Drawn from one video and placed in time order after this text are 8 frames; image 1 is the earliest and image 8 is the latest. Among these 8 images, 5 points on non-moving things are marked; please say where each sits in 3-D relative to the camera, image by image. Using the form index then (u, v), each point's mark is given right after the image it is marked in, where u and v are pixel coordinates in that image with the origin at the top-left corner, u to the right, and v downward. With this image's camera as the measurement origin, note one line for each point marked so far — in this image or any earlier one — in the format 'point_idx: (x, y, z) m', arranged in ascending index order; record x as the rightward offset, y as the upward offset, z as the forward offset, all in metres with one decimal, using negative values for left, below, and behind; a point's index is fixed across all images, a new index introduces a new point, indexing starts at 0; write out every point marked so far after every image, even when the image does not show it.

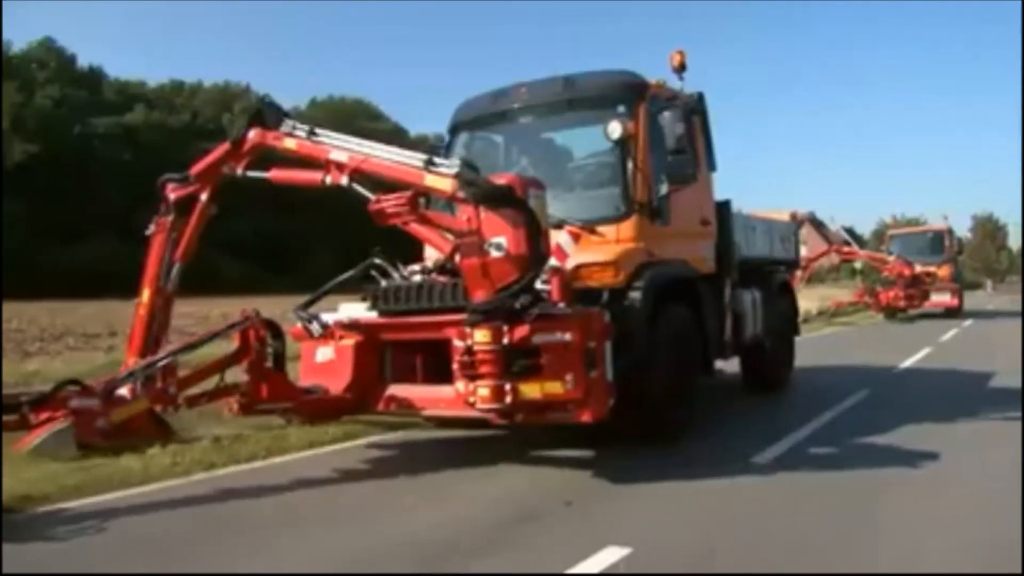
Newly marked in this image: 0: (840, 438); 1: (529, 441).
0: (+3.5, -1.5, +10.7) m
1: (+0.1, -1.6, +10.4) m
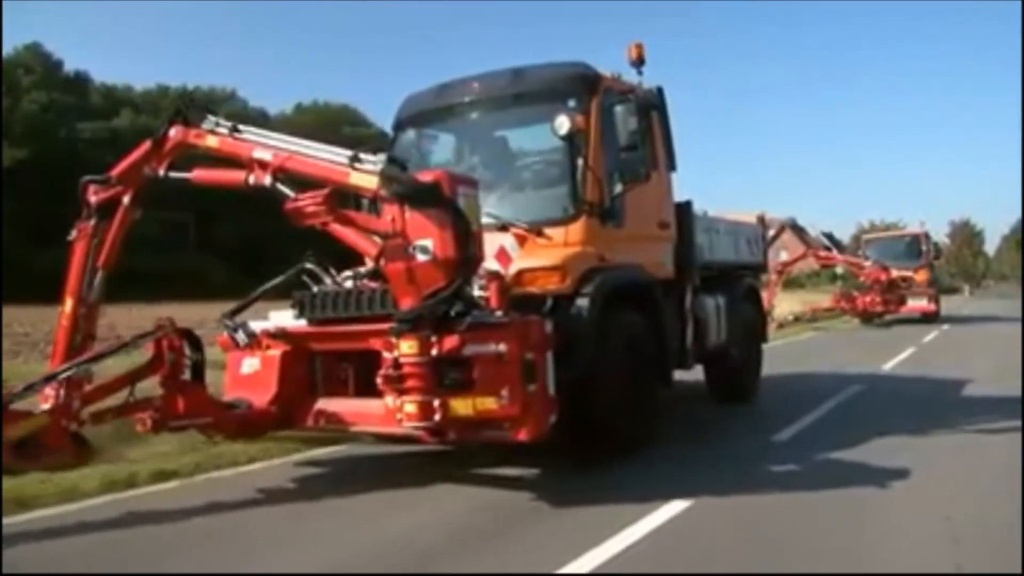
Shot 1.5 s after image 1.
0: (+2.9, -1.6, +10.1) m
1: (-0.5, -1.6, +9.7) m
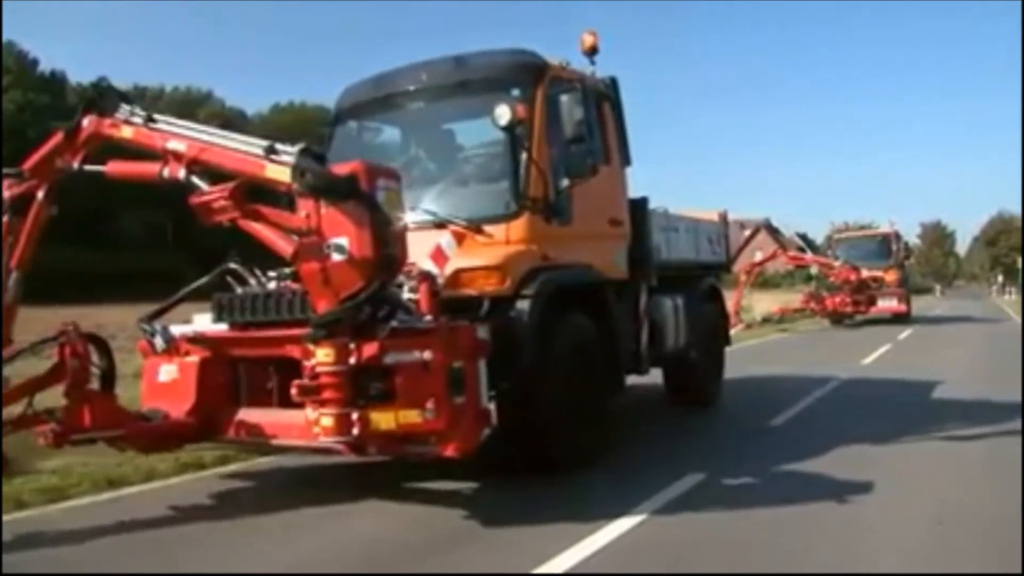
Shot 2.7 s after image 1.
0: (+2.4, -1.6, +9.5) m
1: (-1.0, -1.6, +9.1) m
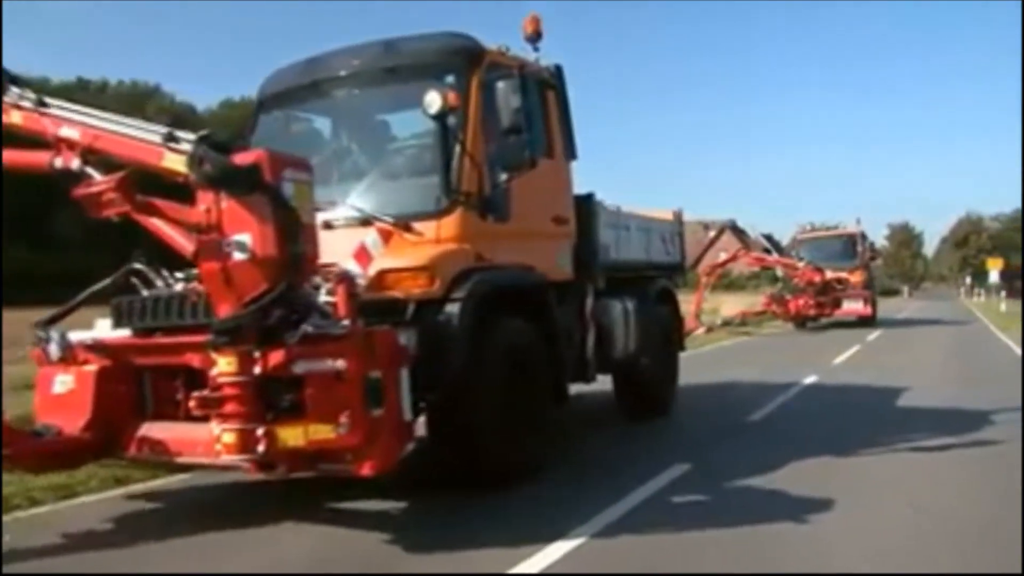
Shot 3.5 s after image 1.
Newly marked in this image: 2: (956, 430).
0: (+1.8, -1.6, +8.9) m
1: (-1.6, -1.7, +8.4) m
2: (+4.1, -1.3, +9.5) m
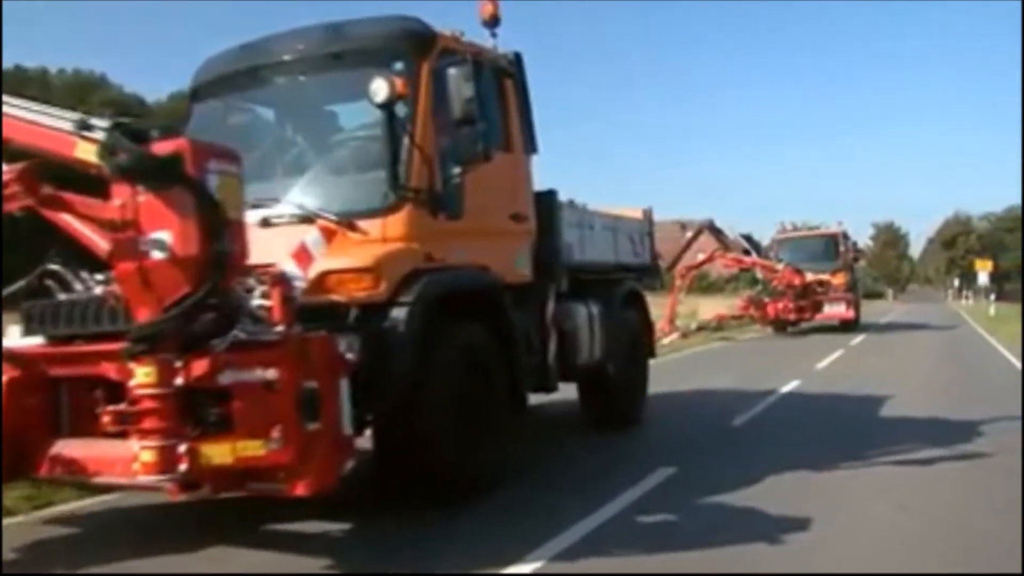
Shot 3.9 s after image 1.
0: (+1.5, -1.6, +8.3) m
1: (-1.9, -1.7, +7.8) m
2: (+3.7, -1.3, +9.0) m
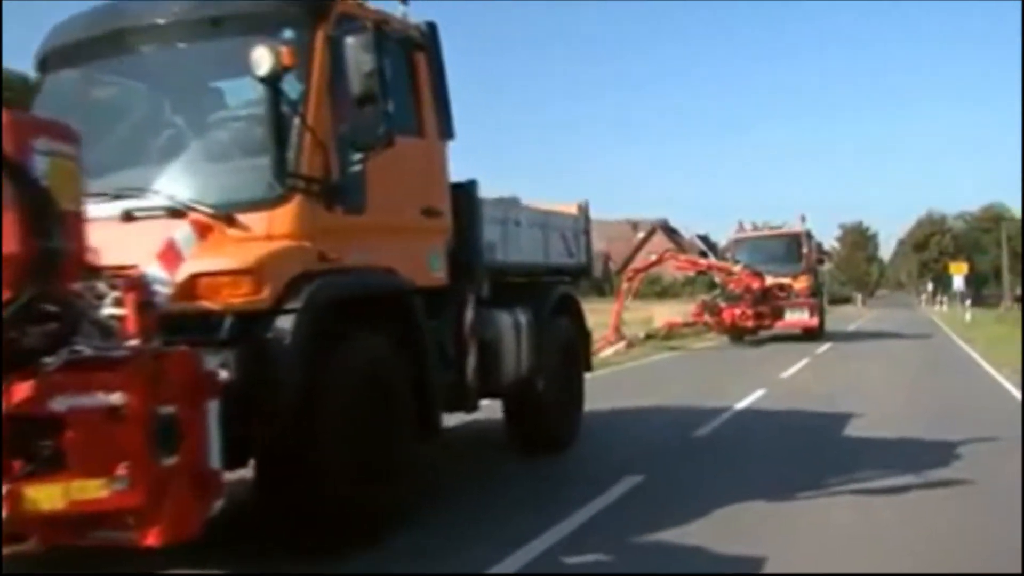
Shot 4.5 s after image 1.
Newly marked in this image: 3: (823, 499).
0: (+0.8, -1.7, +7.2) m
1: (-2.5, -1.7, +6.6) m
2: (+3.1, -1.4, +8.0) m
3: (+2.3, -1.6, +7.5) m
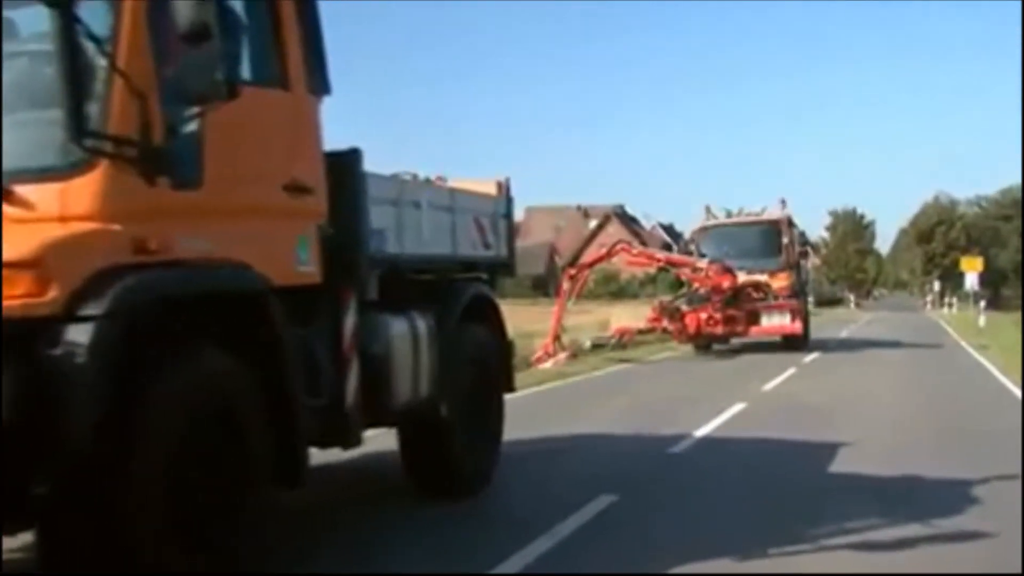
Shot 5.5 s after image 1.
0: (+0.2, -1.7, +5.6) m
1: (-3.1, -1.7, +5.0) m
2: (+2.5, -1.4, +6.3) m
3: (+1.7, -1.5, +5.8) m
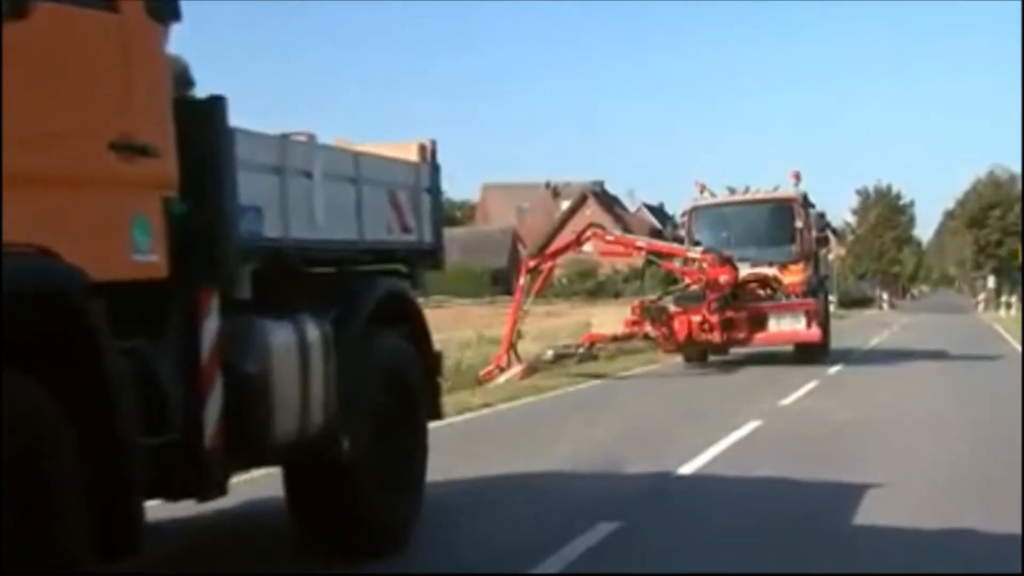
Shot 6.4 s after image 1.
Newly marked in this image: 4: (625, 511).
0: (-0.1, -1.7, +4.1) m
1: (-3.5, -1.7, +3.6) m
2: (+2.1, -1.4, +4.8) m
3: (+1.3, -1.5, +4.3) m
4: (+0.9, -1.4, +6.4) m
